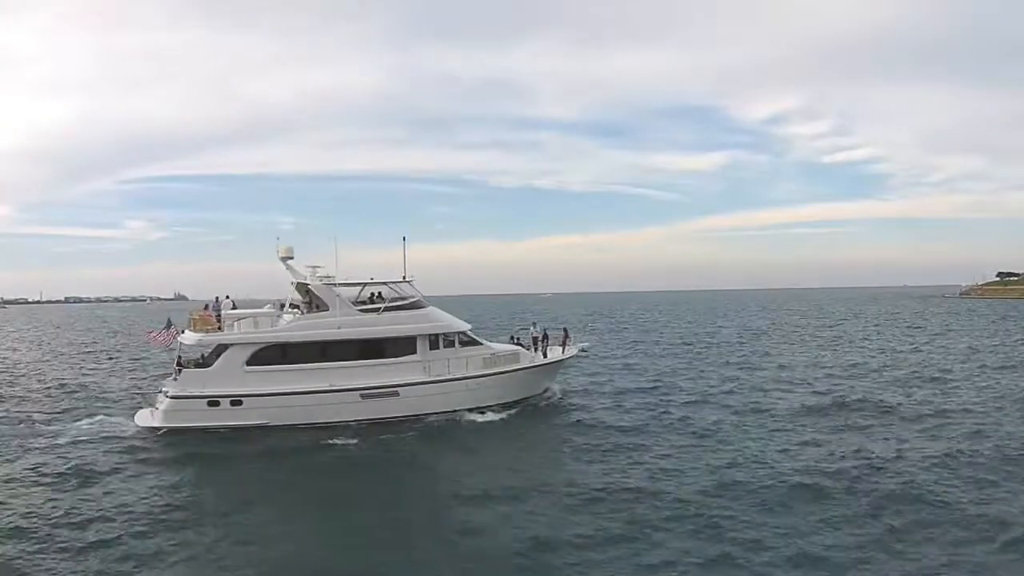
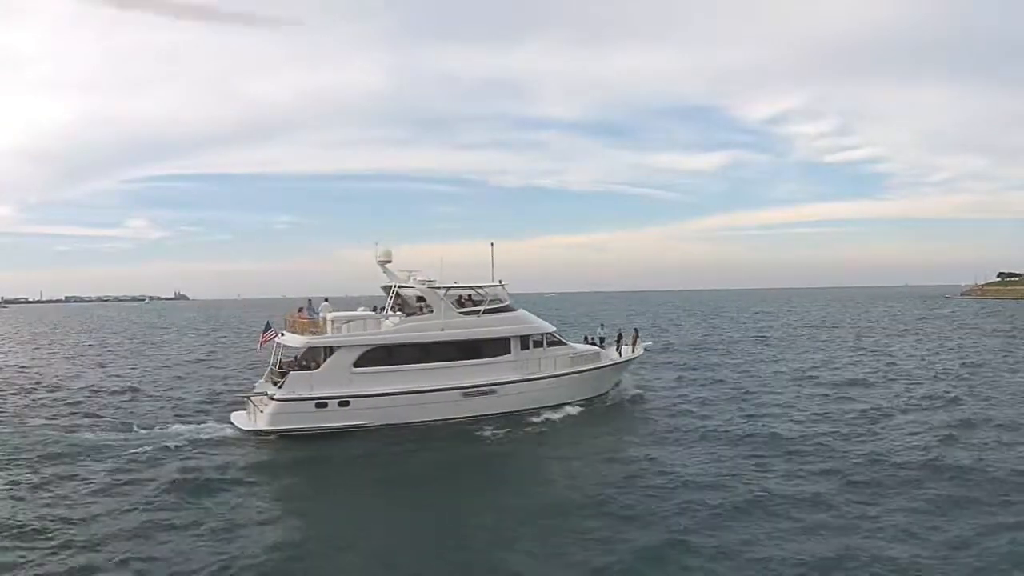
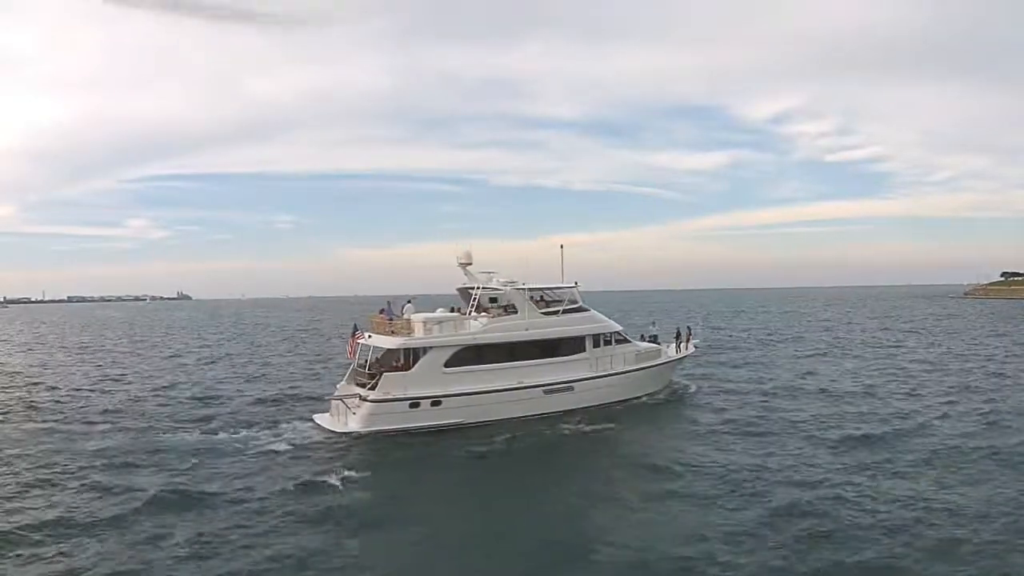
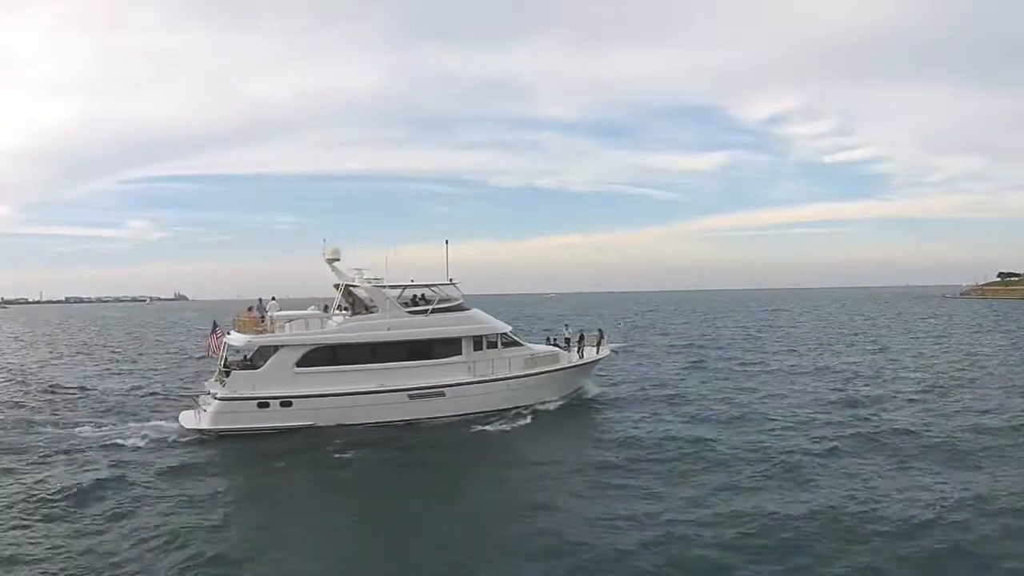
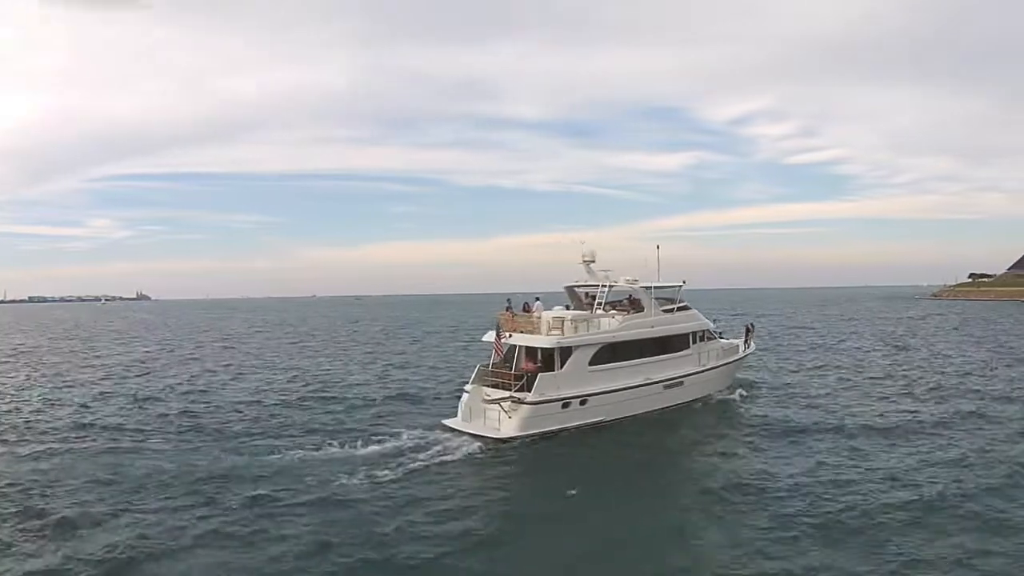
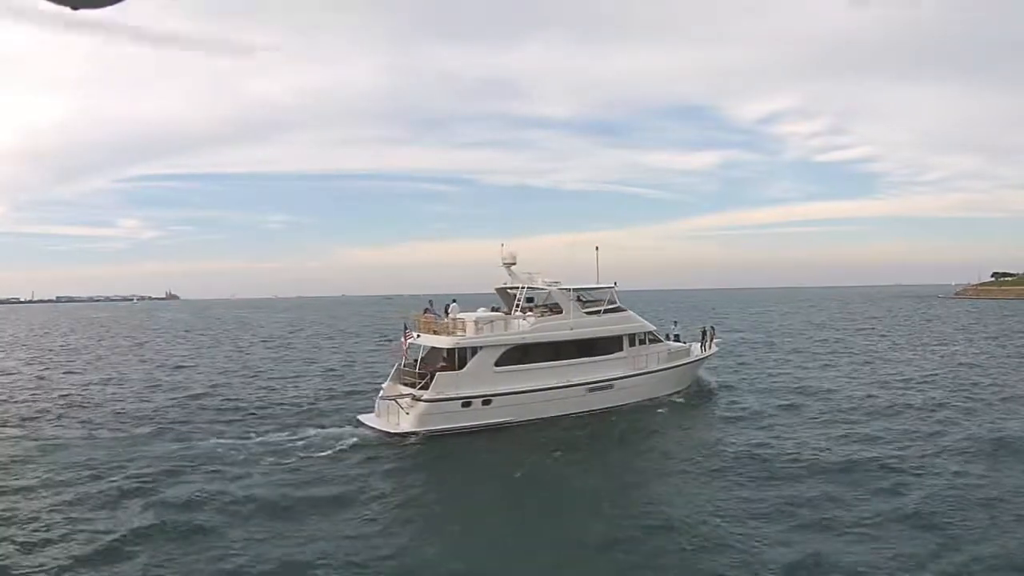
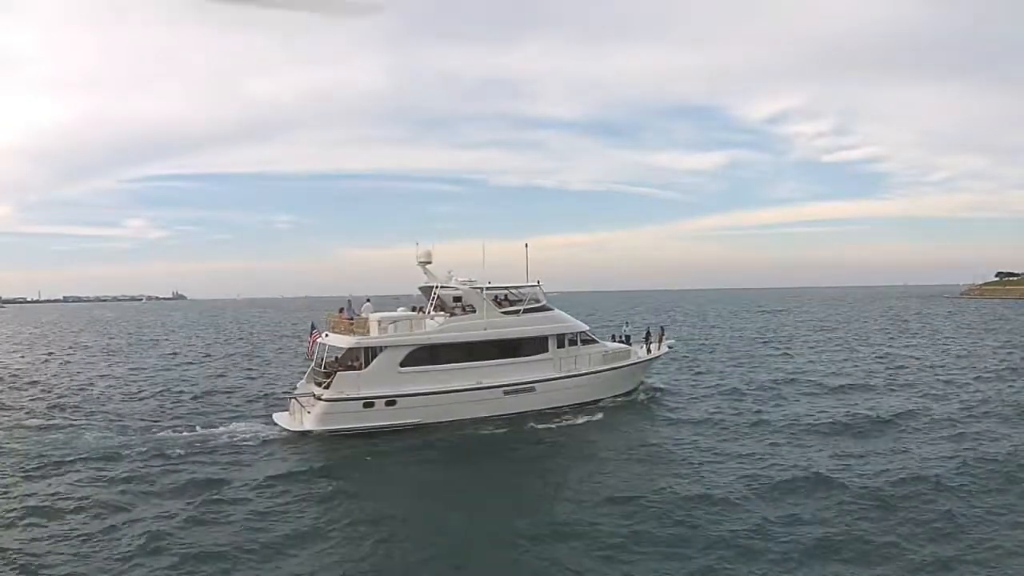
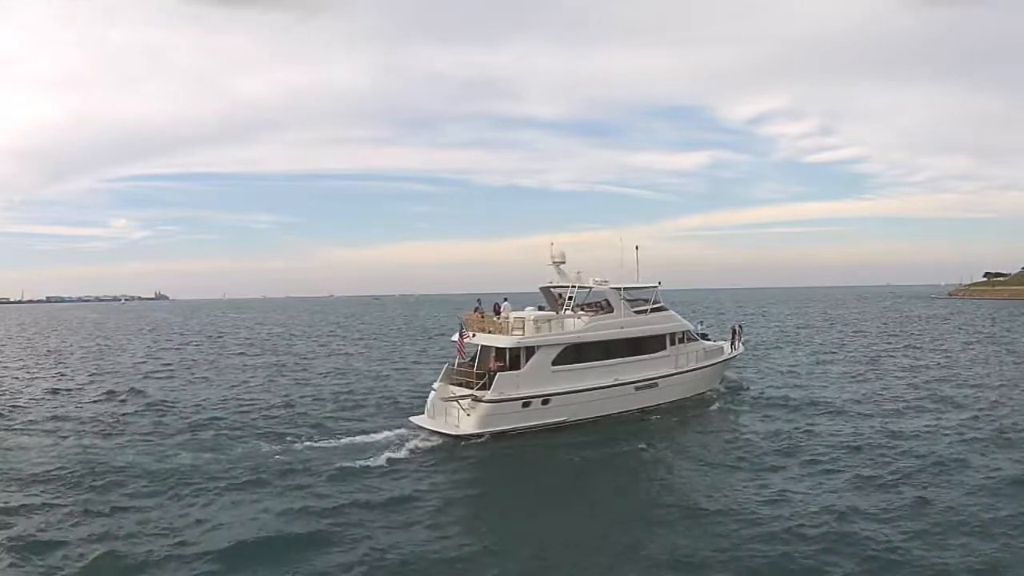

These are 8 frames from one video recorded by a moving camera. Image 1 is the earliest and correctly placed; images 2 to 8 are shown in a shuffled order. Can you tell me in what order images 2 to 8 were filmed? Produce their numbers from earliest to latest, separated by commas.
4, 2, 7, 3, 6, 8, 5
